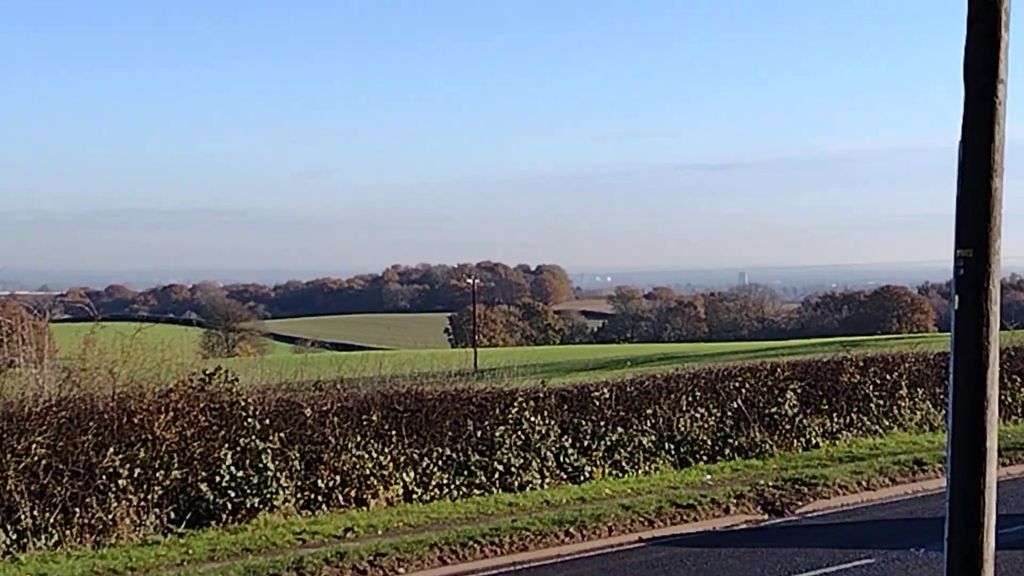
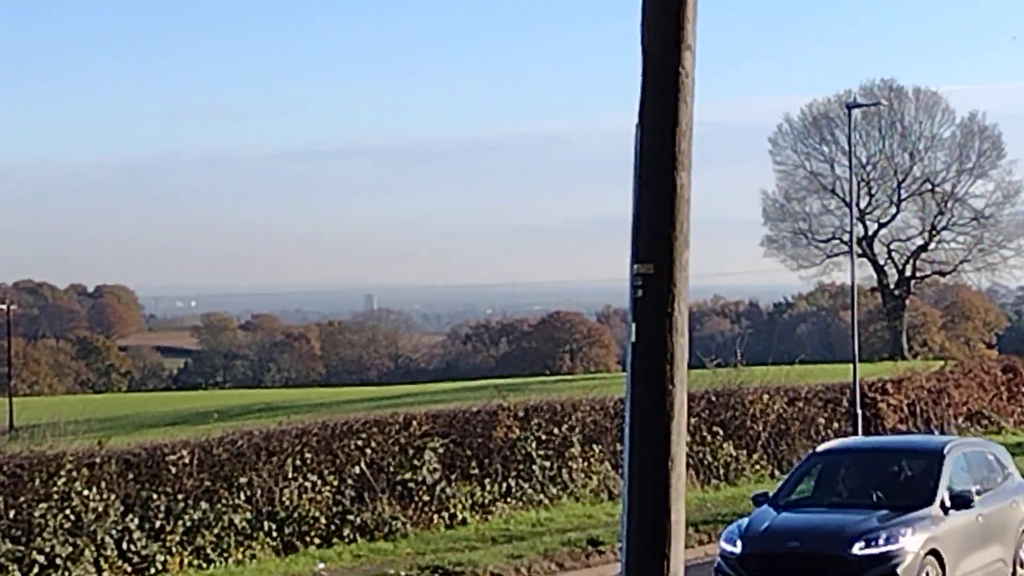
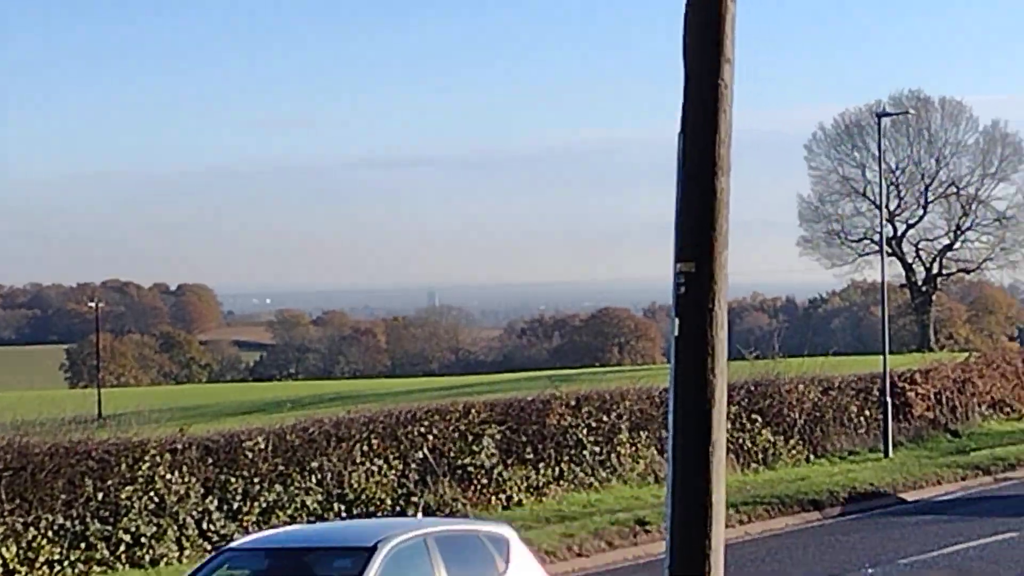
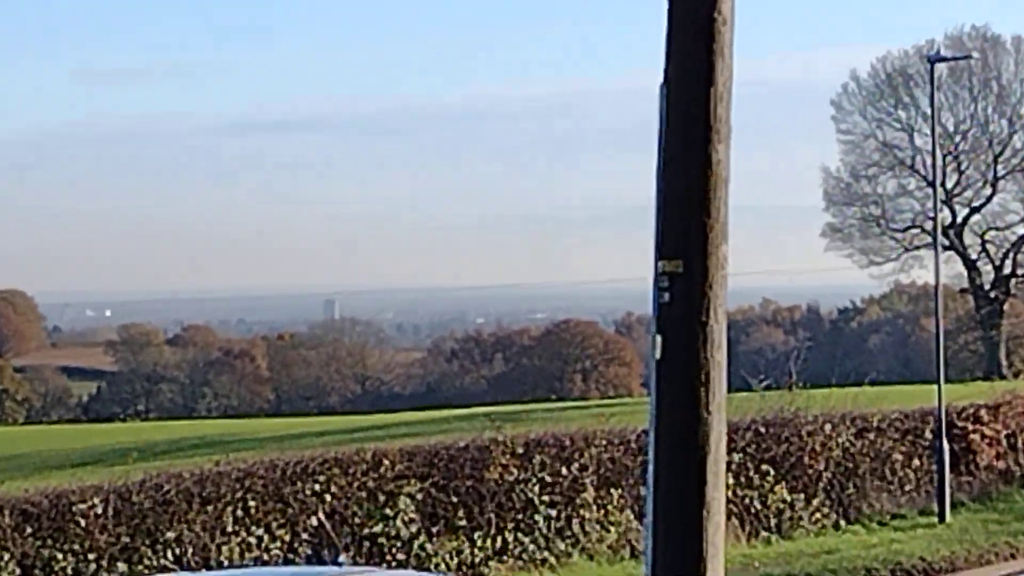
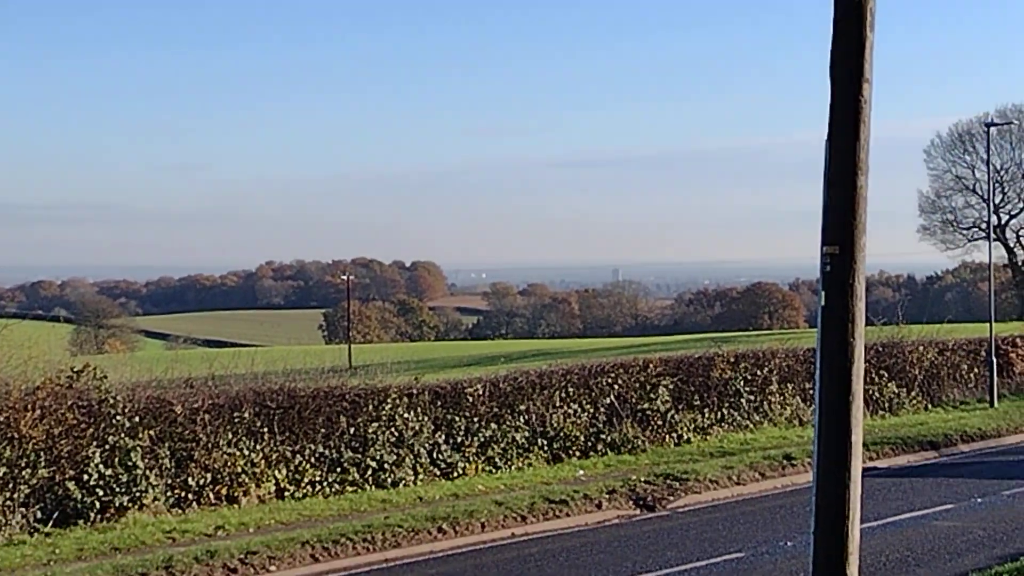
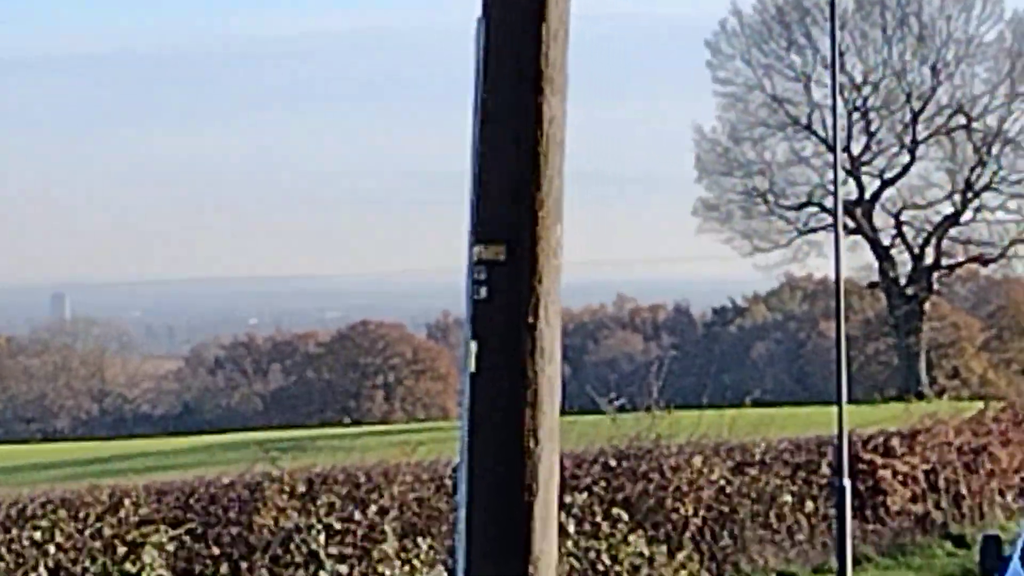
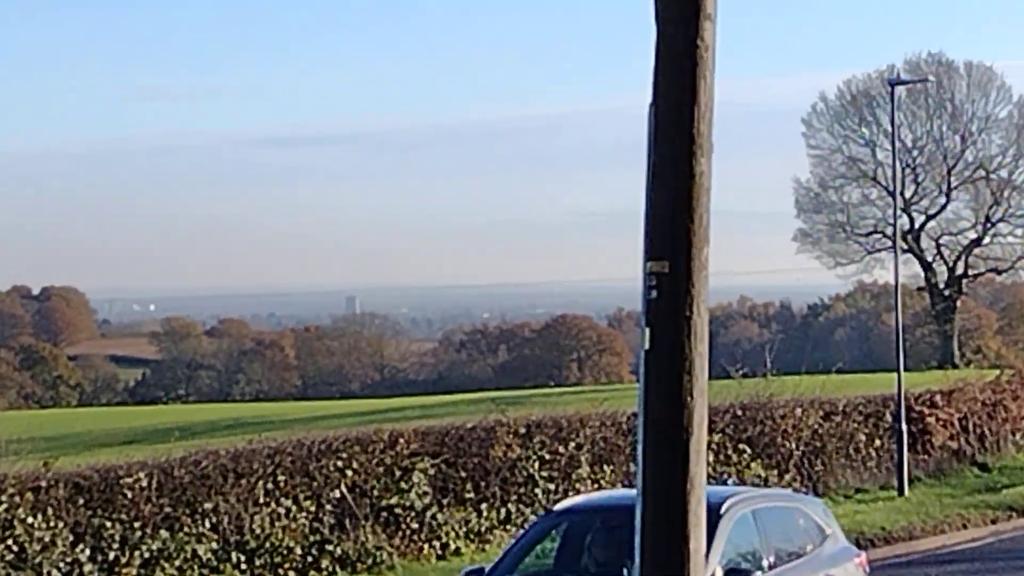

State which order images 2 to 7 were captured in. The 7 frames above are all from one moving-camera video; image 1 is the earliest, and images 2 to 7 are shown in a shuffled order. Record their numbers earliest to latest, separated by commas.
5, 3, 2, 7, 4, 6
